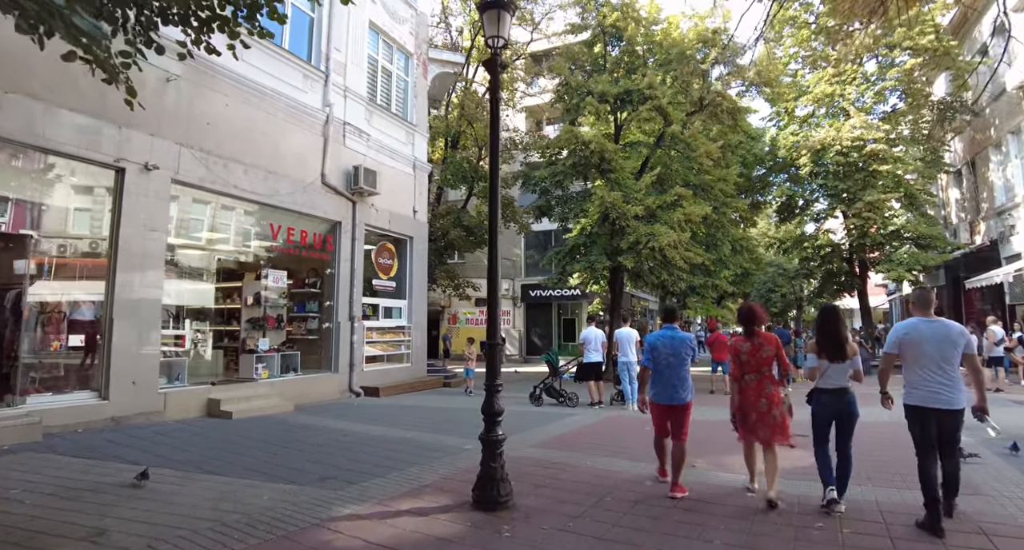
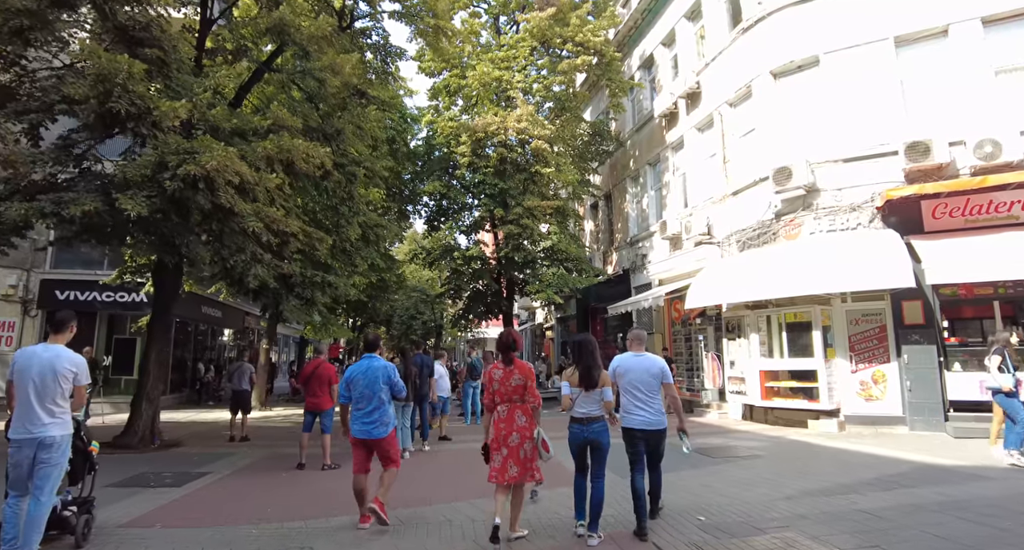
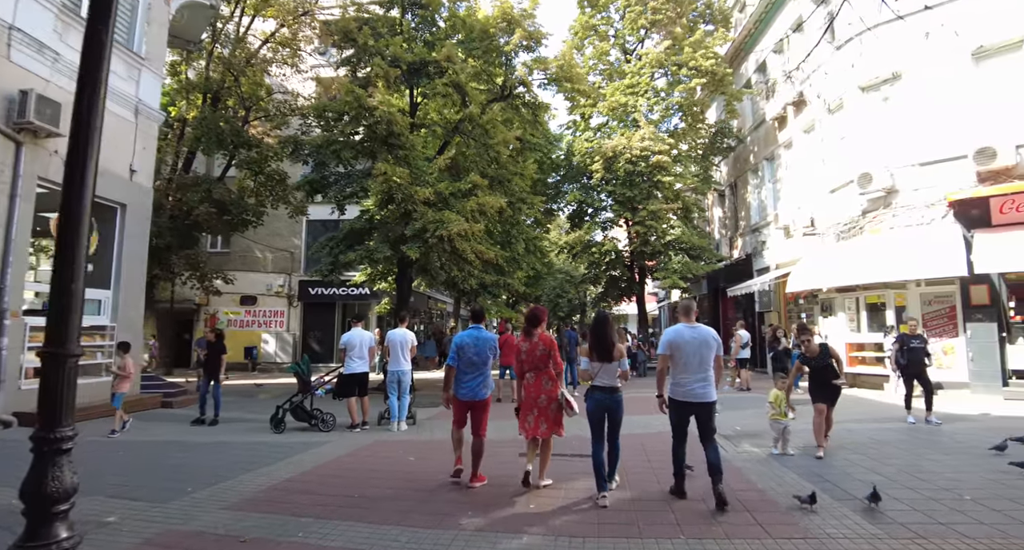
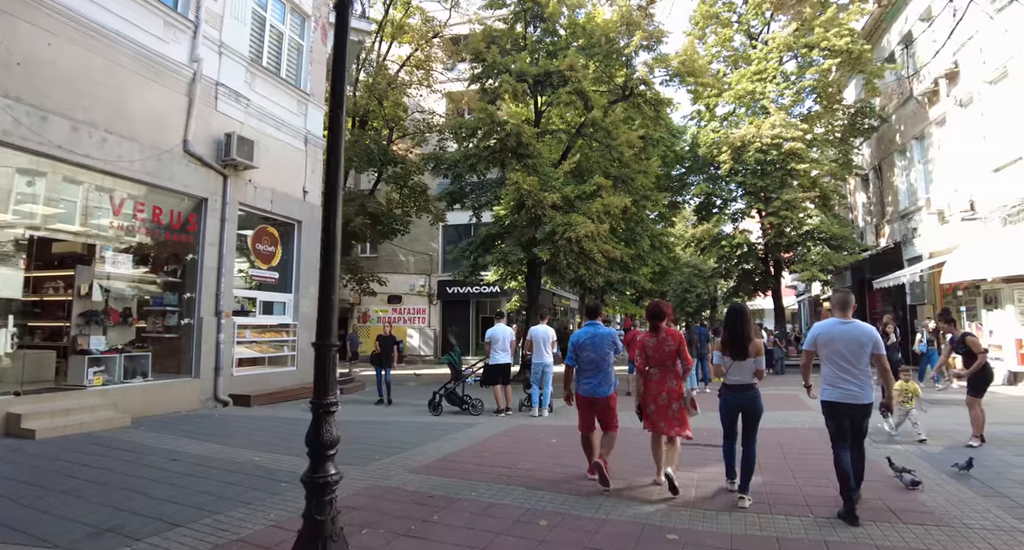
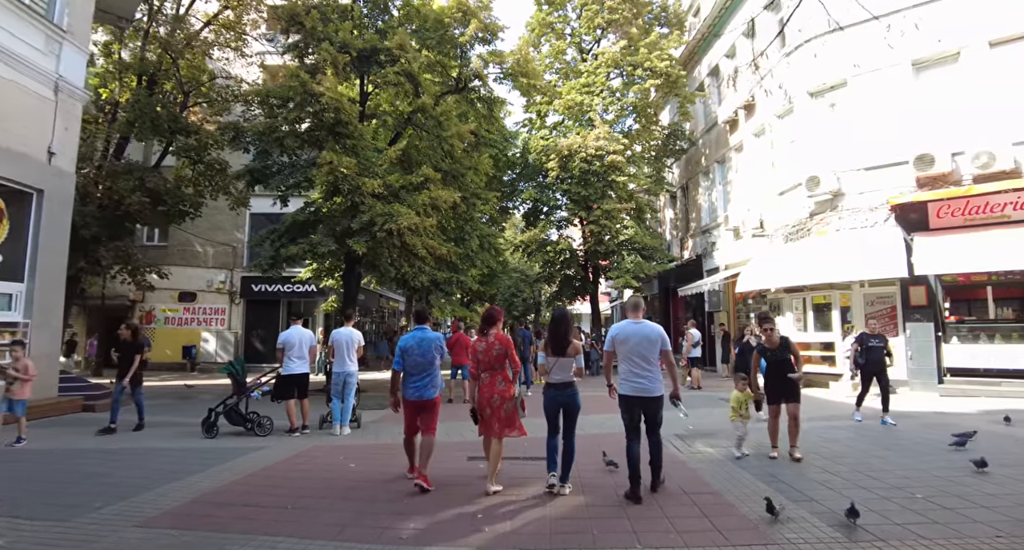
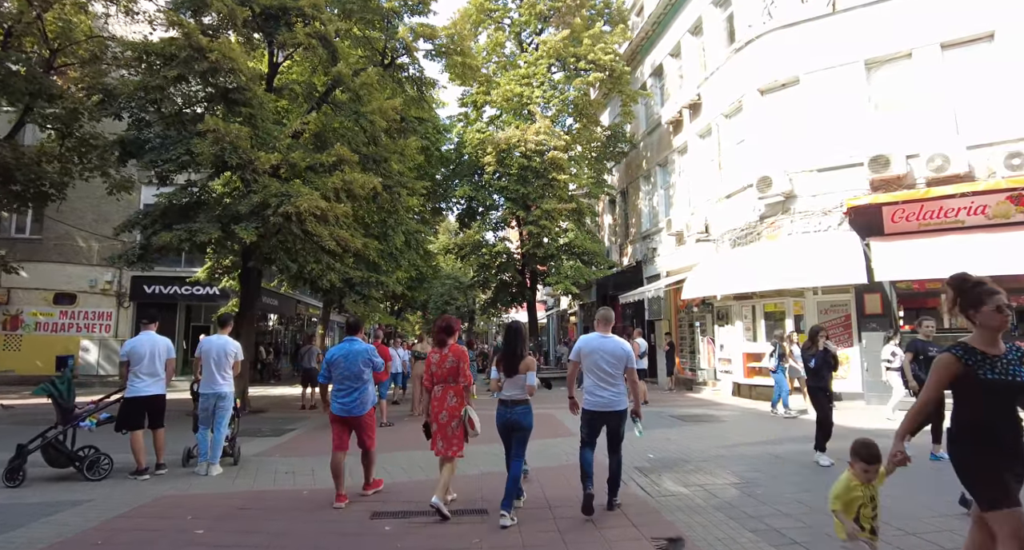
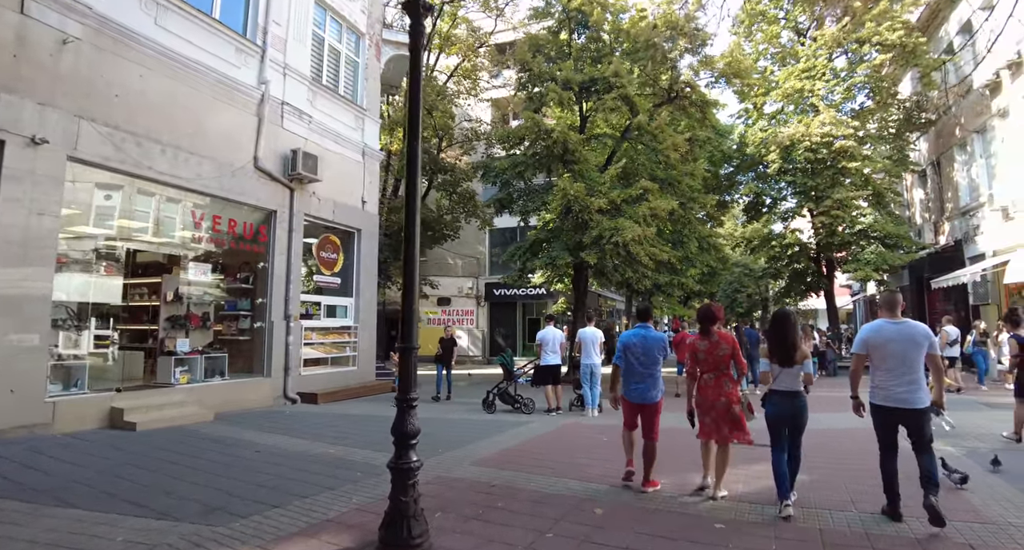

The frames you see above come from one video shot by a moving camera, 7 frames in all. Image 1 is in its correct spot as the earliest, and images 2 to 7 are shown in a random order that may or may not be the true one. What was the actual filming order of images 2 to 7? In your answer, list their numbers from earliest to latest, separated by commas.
7, 4, 3, 5, 6, 2
